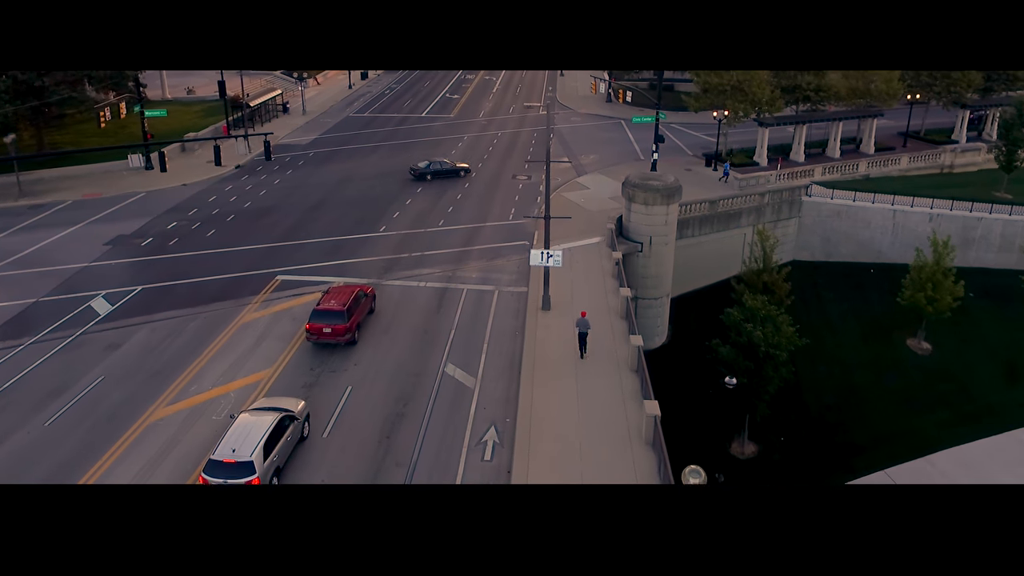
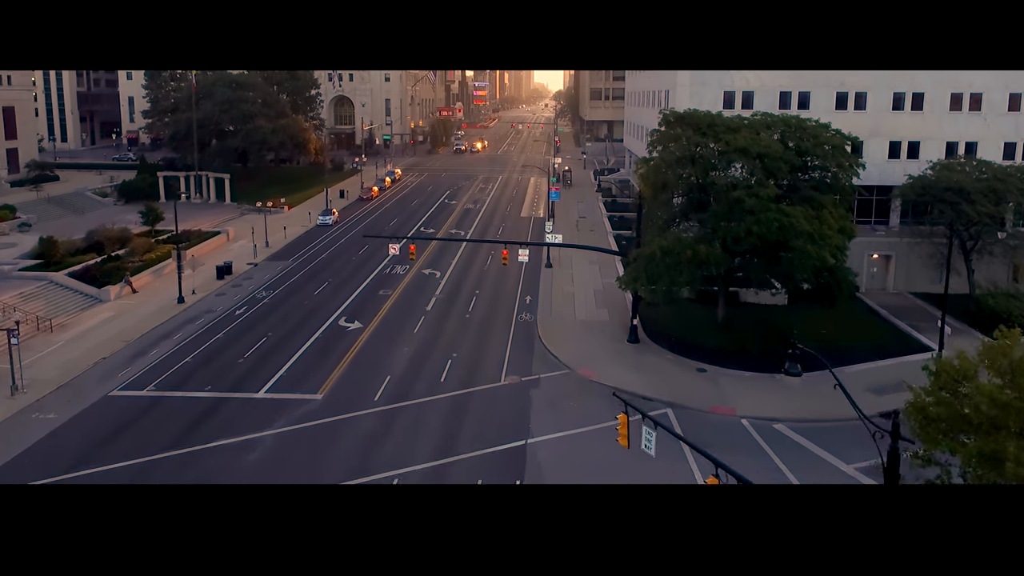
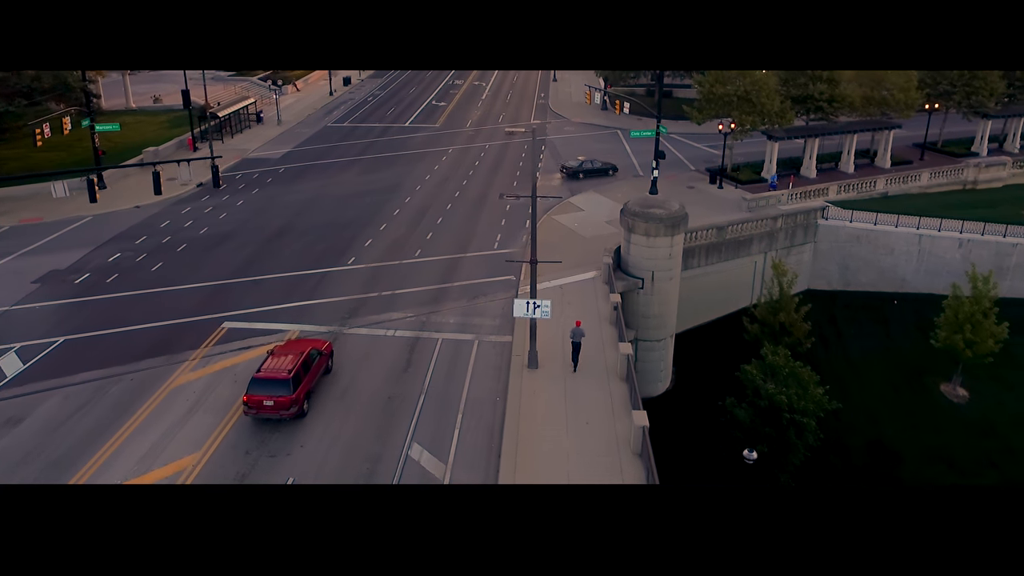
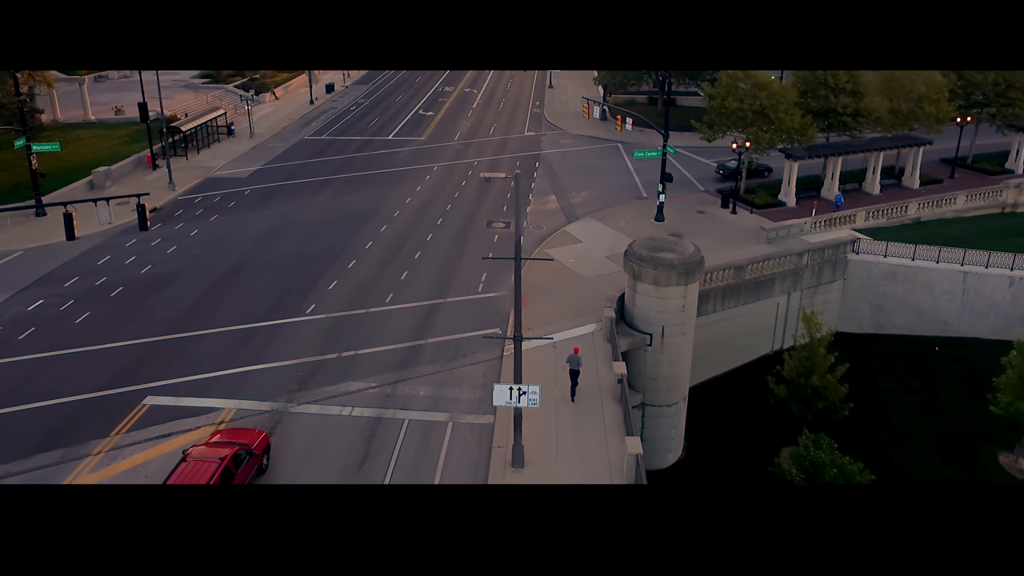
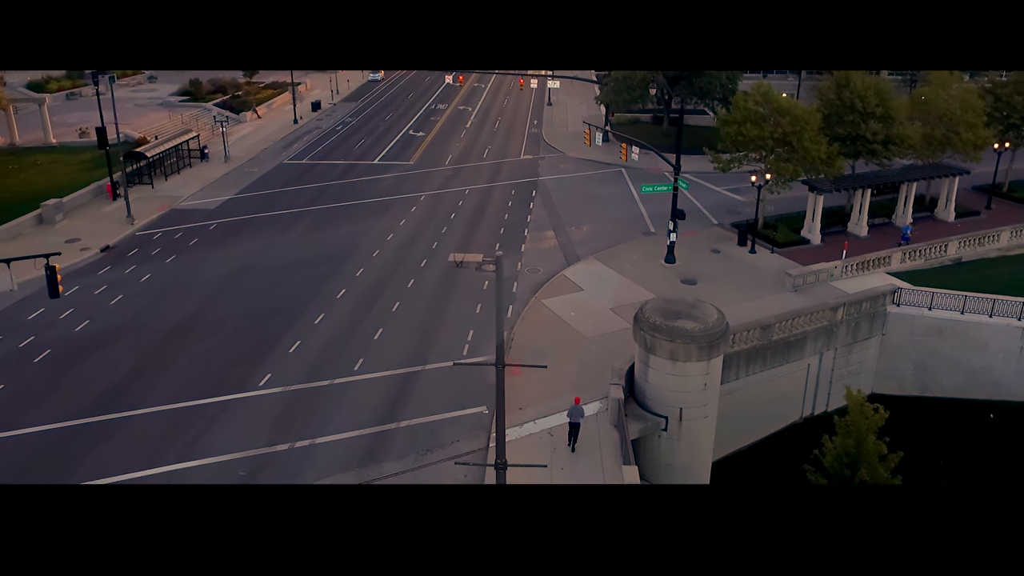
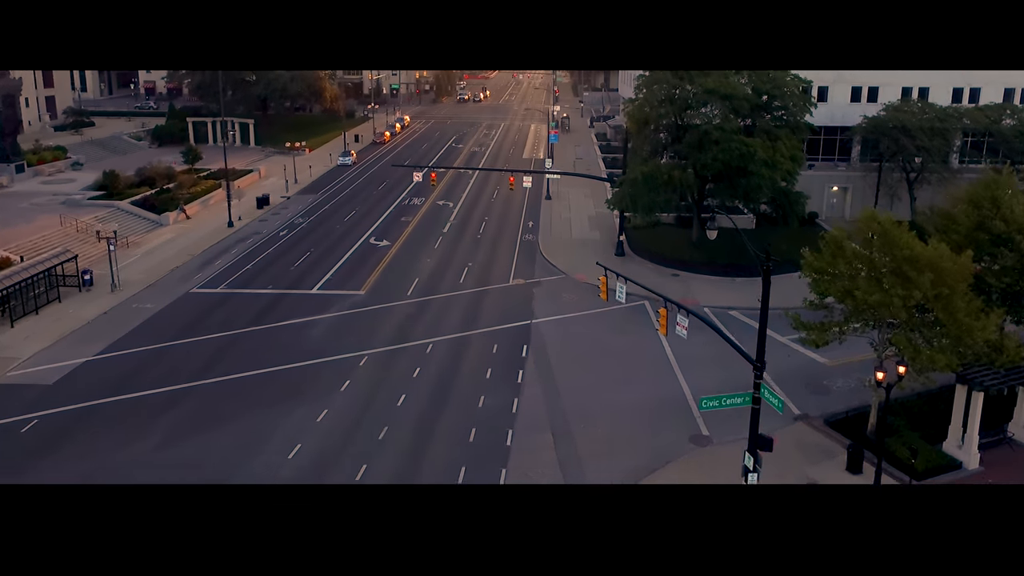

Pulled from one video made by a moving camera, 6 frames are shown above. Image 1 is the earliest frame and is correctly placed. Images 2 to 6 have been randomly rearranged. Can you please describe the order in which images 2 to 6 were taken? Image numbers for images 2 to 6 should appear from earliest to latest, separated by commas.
3, 4, 5, 6, 2
